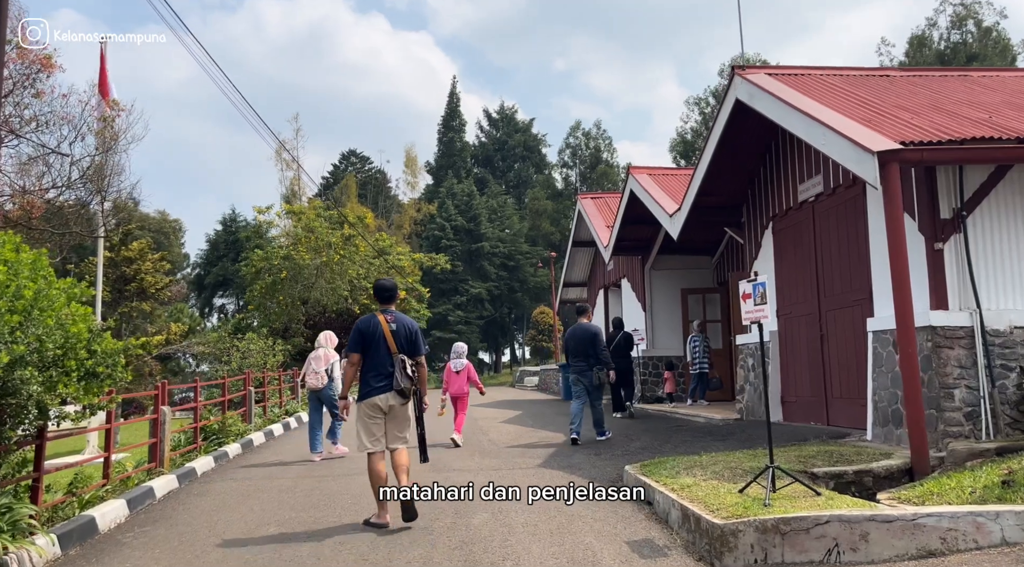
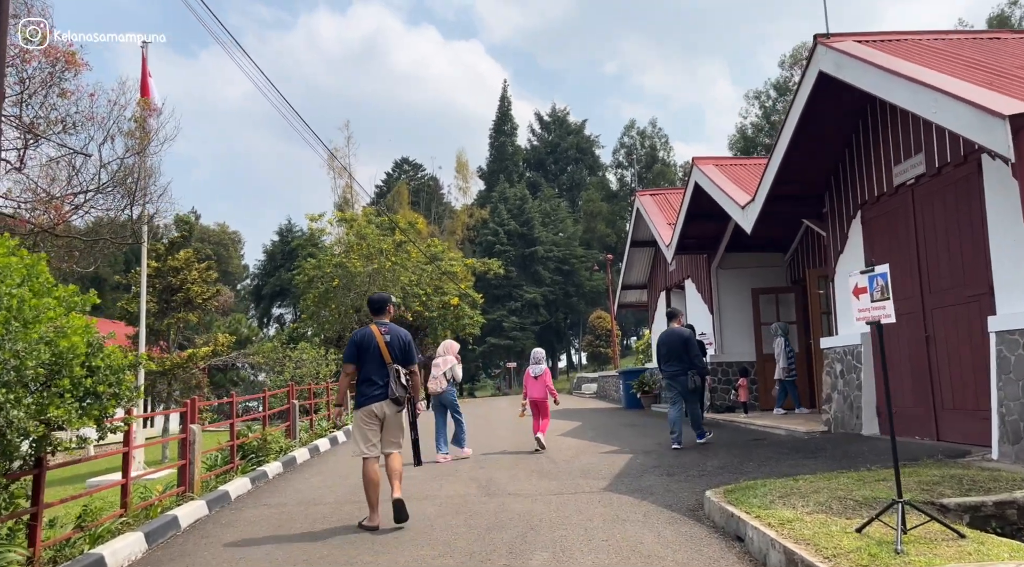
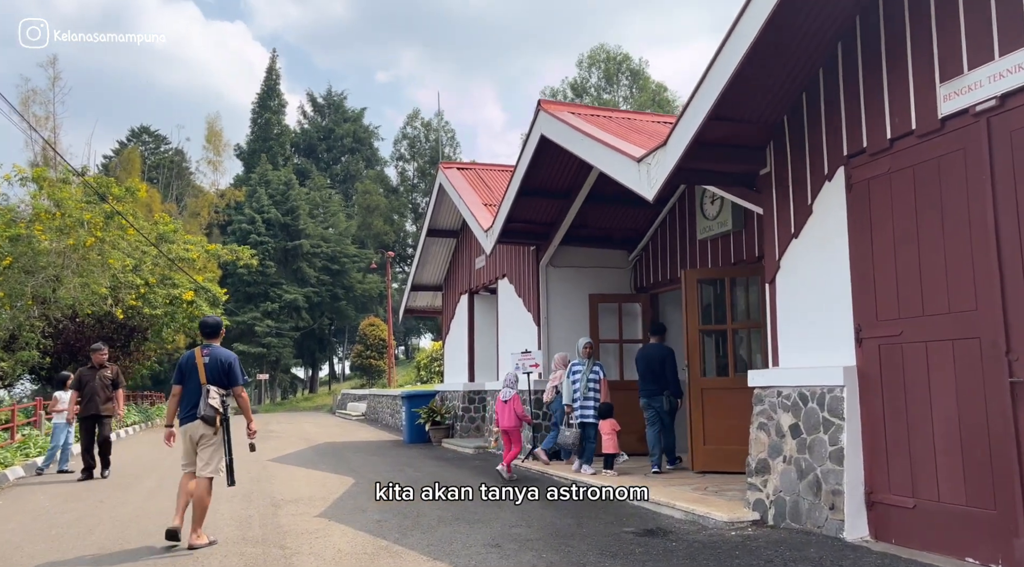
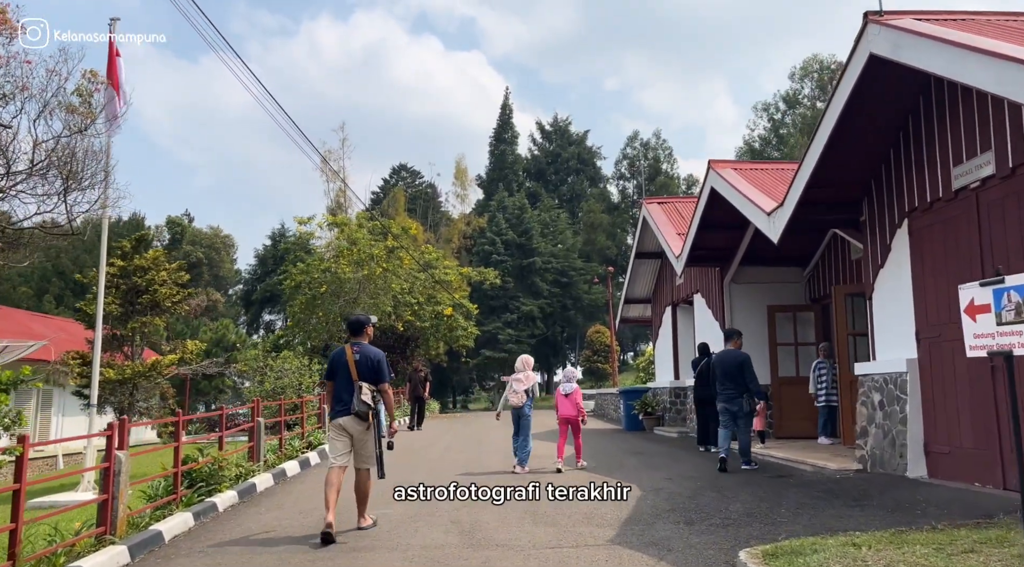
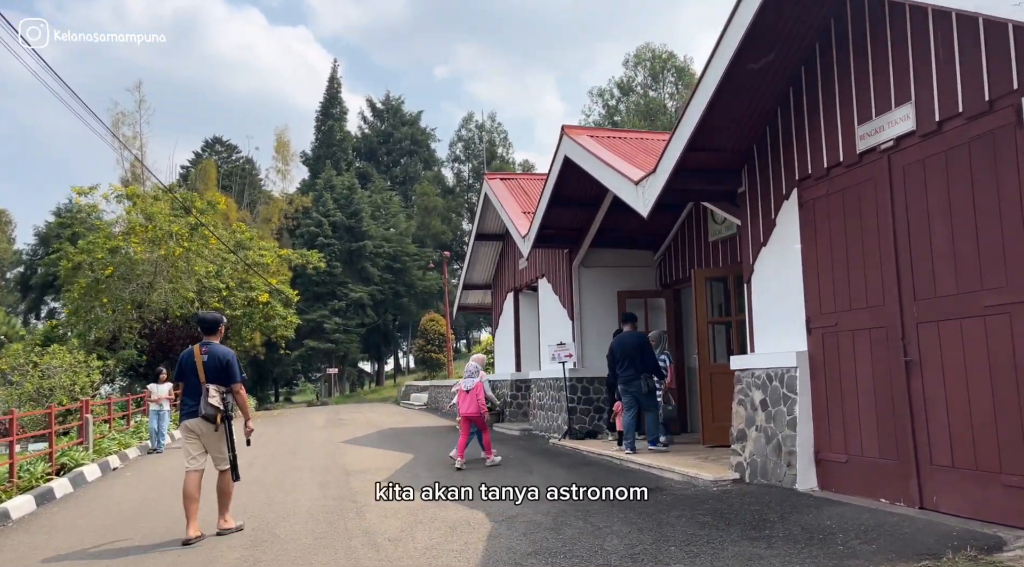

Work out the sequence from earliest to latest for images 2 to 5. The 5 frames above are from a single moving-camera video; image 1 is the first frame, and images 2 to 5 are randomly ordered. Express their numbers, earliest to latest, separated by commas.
2, 4, 5, 3
